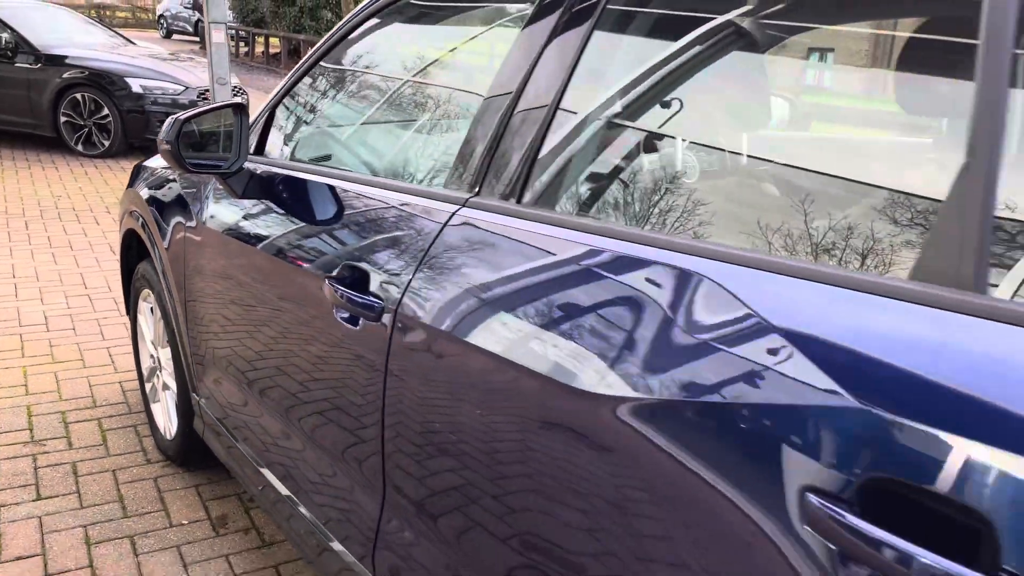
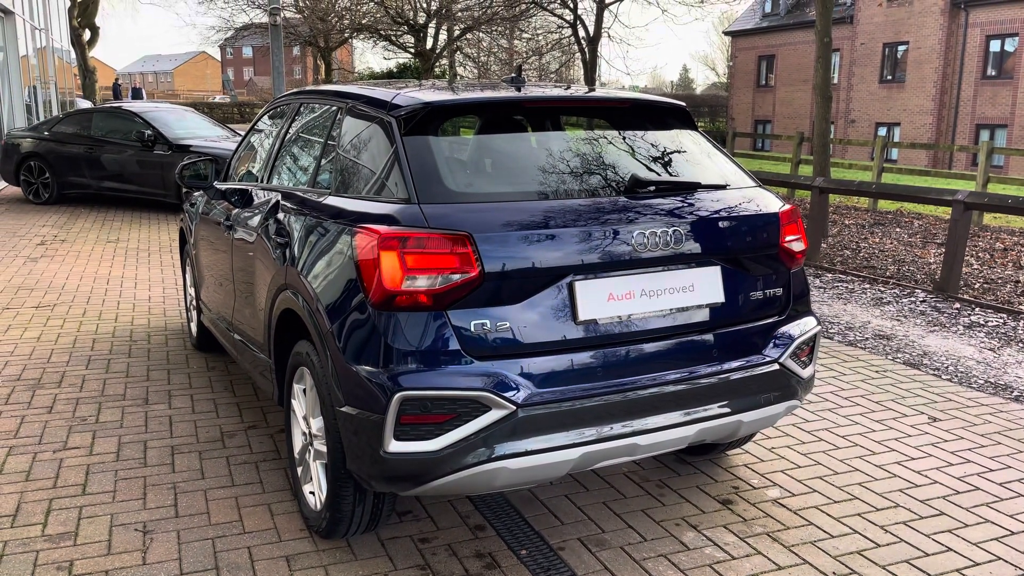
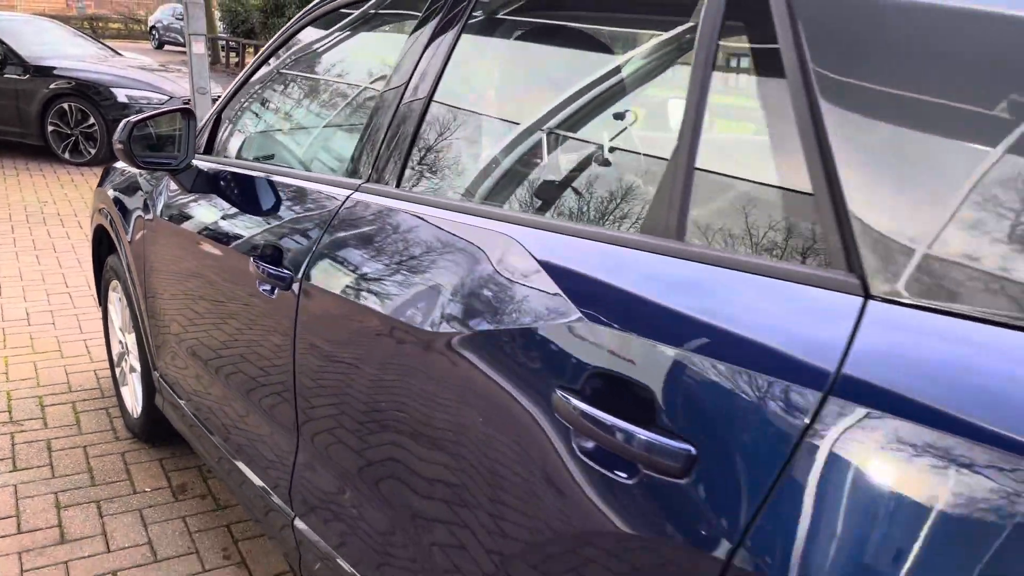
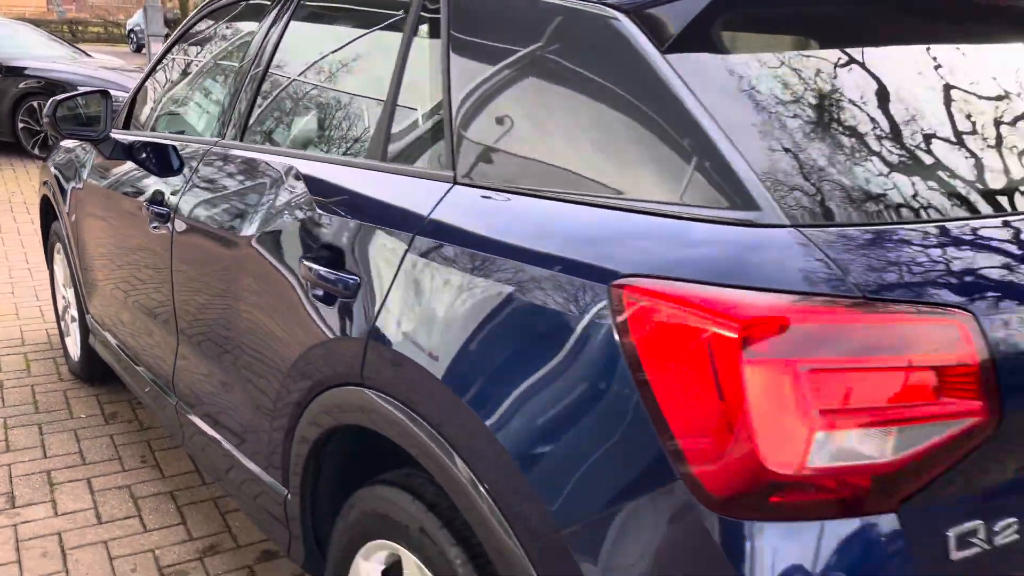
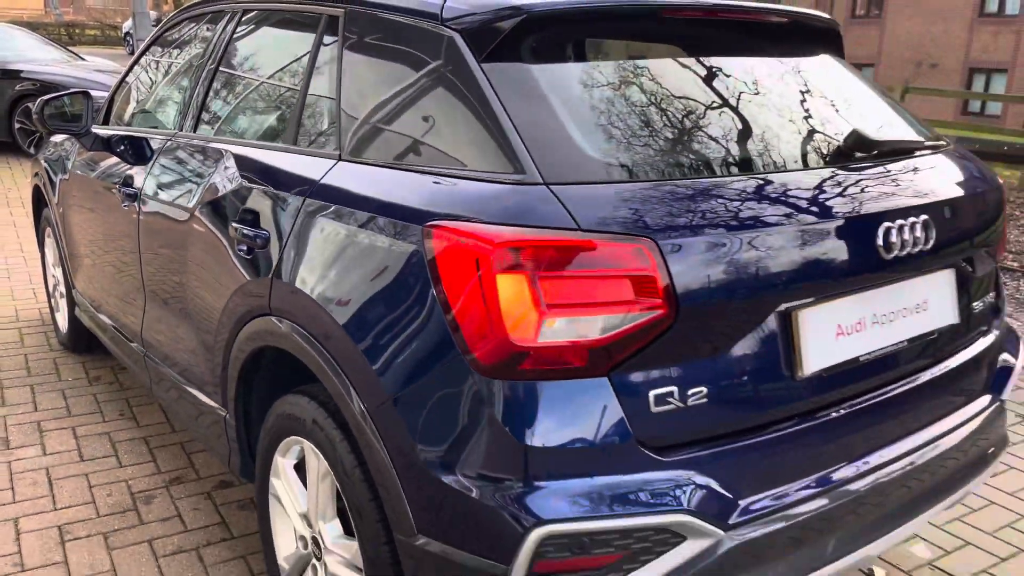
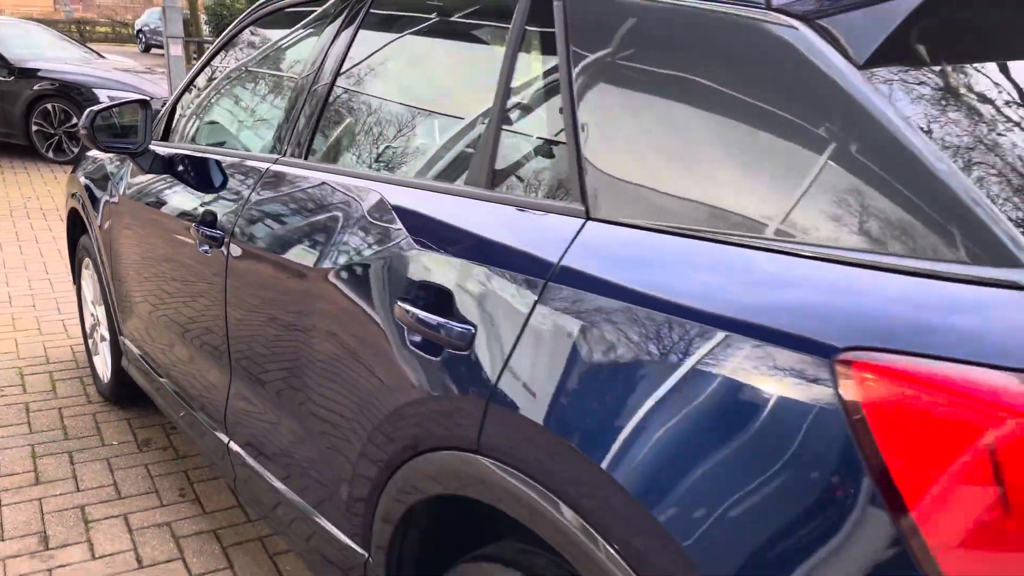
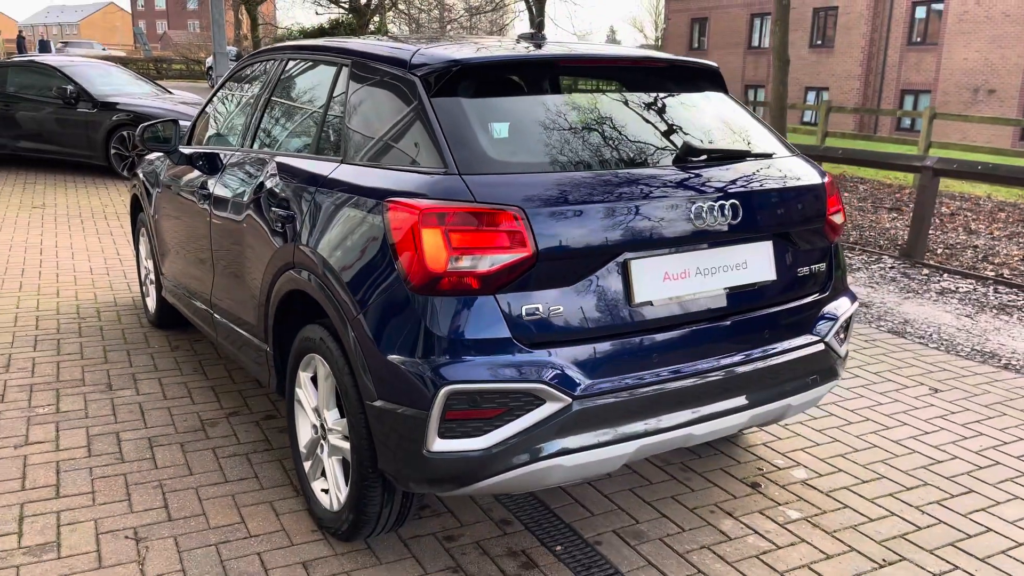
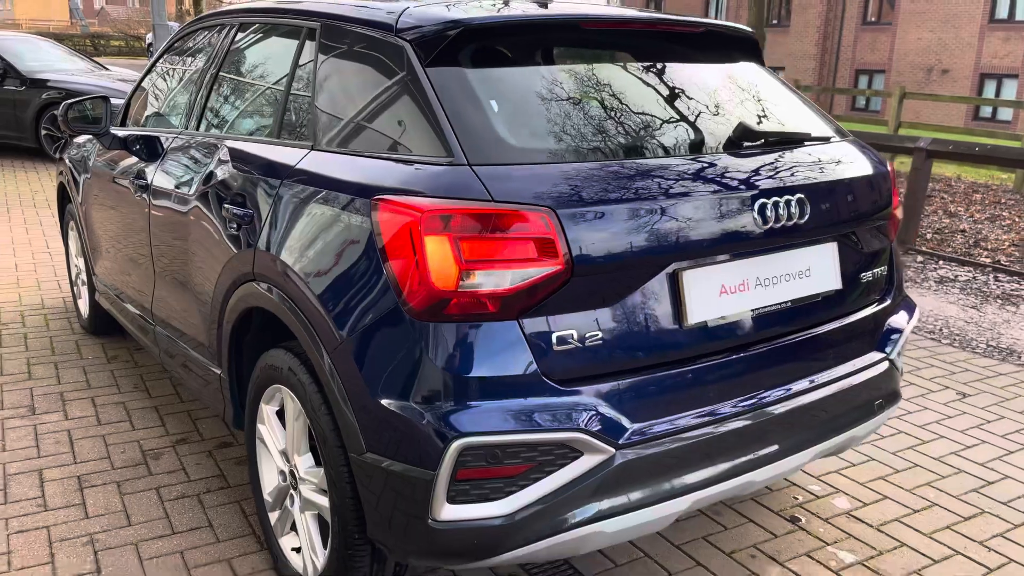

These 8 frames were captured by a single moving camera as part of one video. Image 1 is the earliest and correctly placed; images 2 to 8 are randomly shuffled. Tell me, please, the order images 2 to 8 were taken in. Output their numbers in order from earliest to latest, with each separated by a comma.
3, 6, 4, 5, 8, 7, 2
